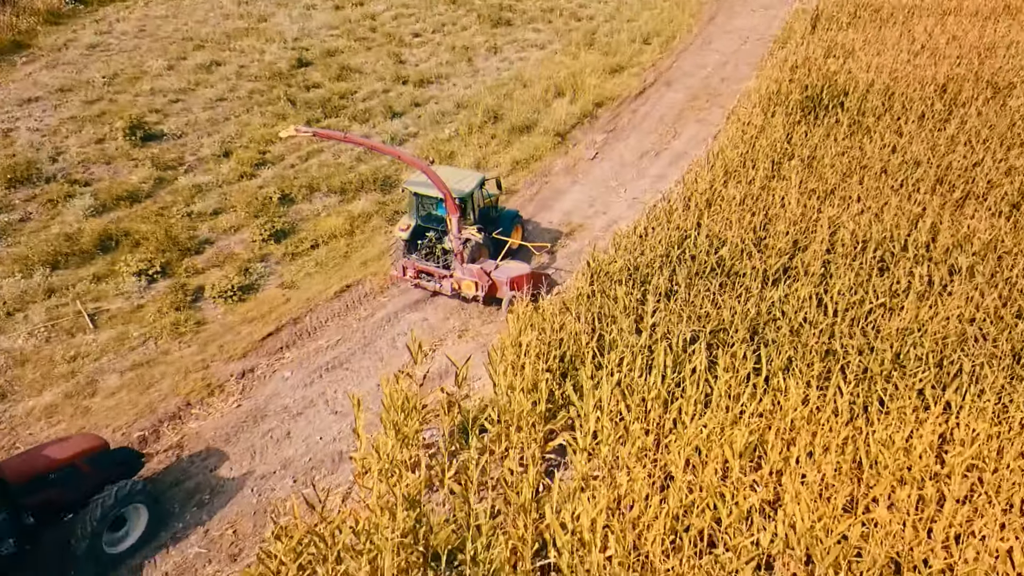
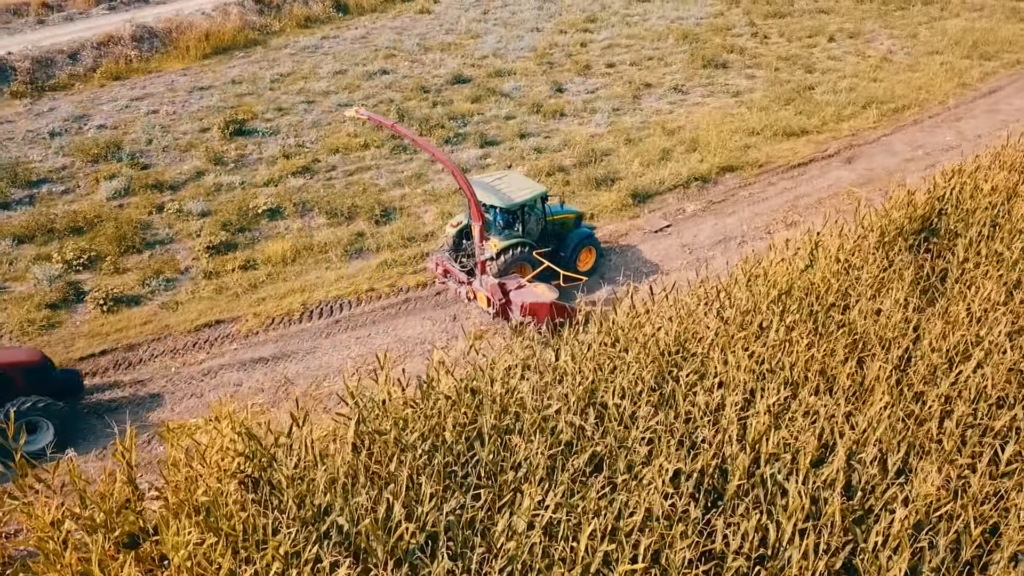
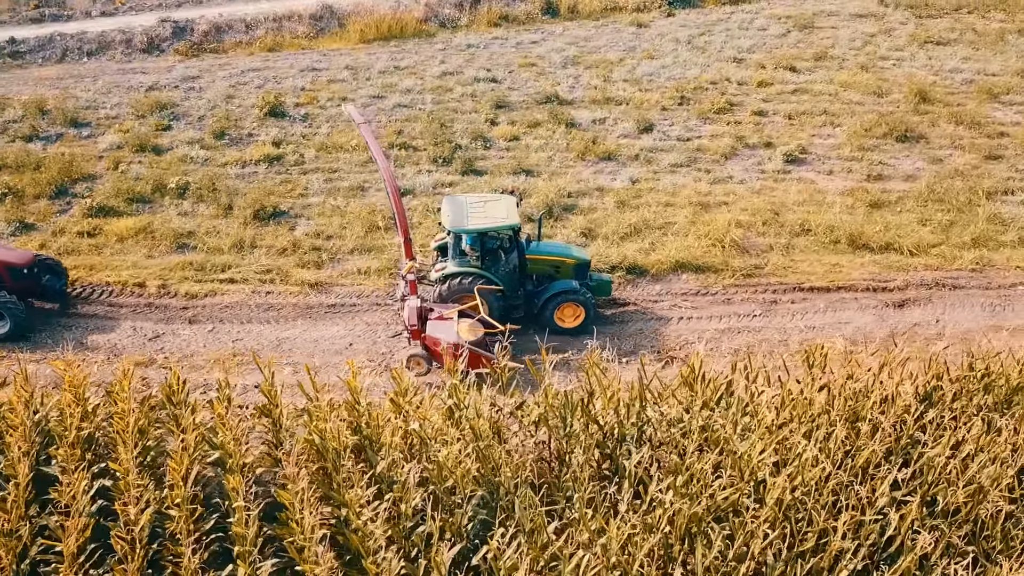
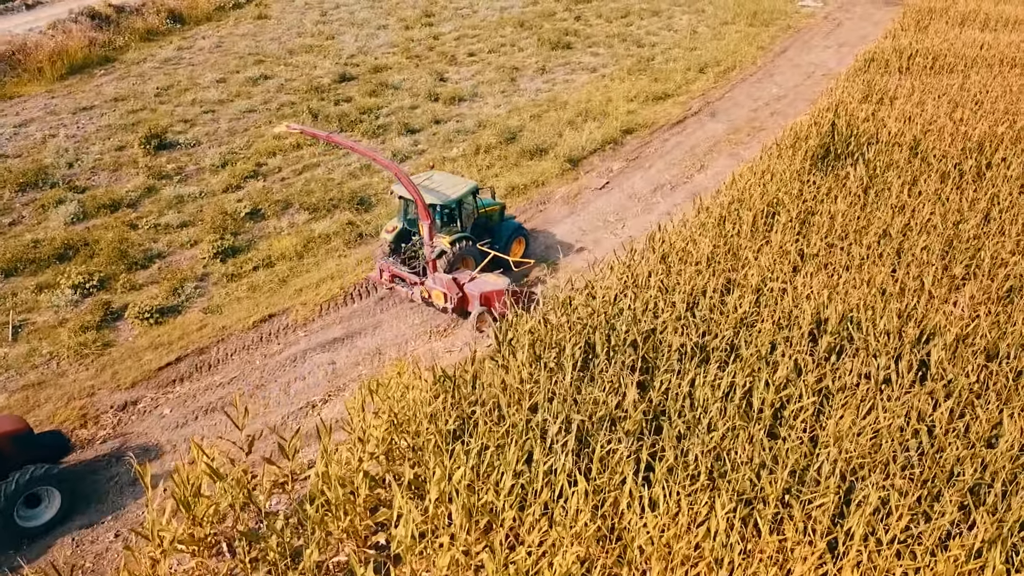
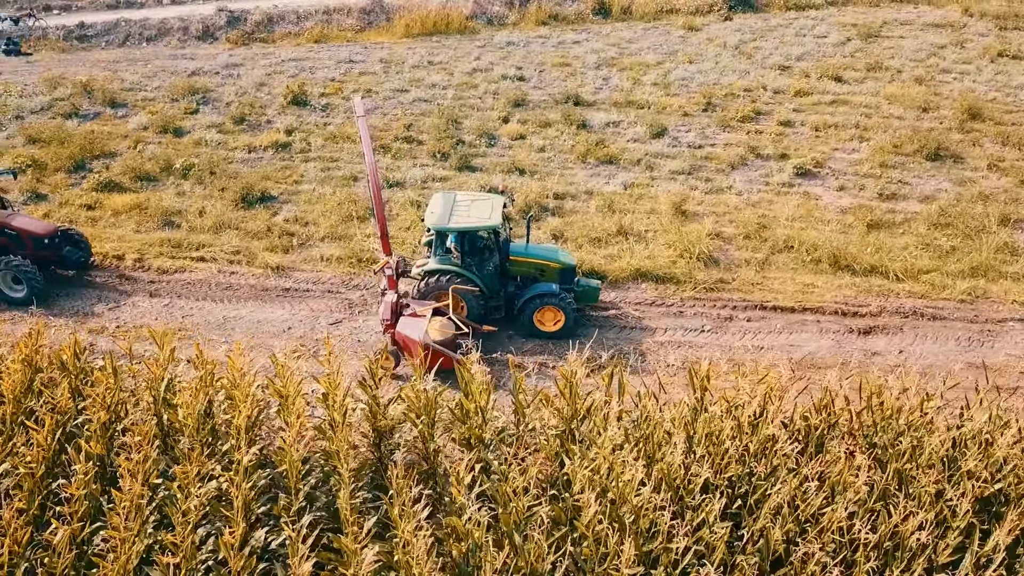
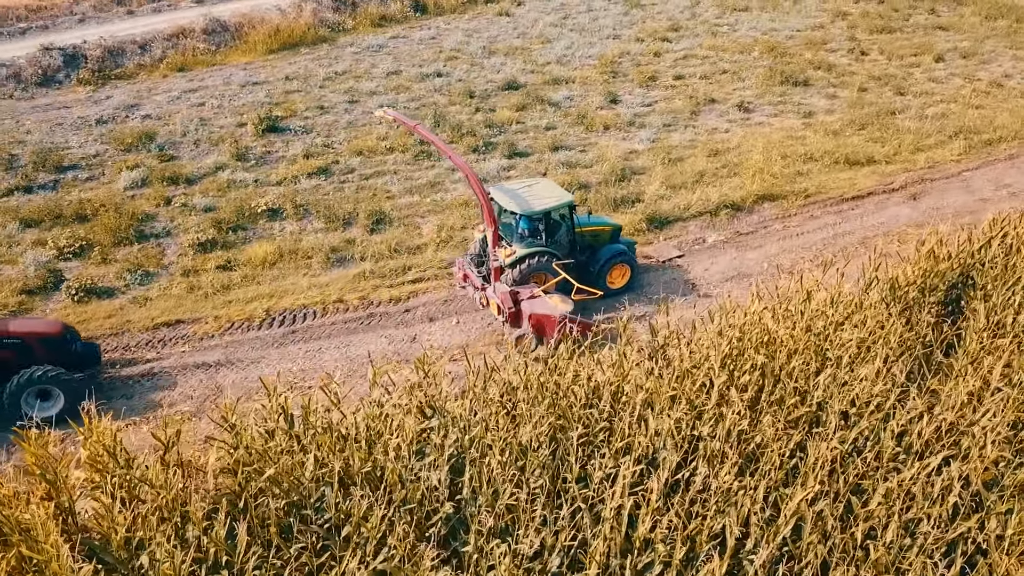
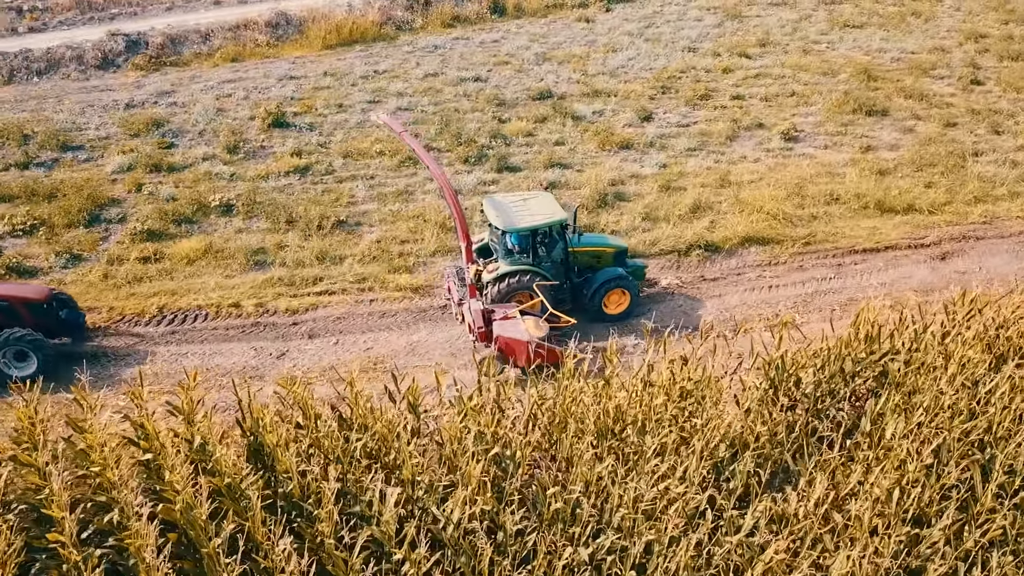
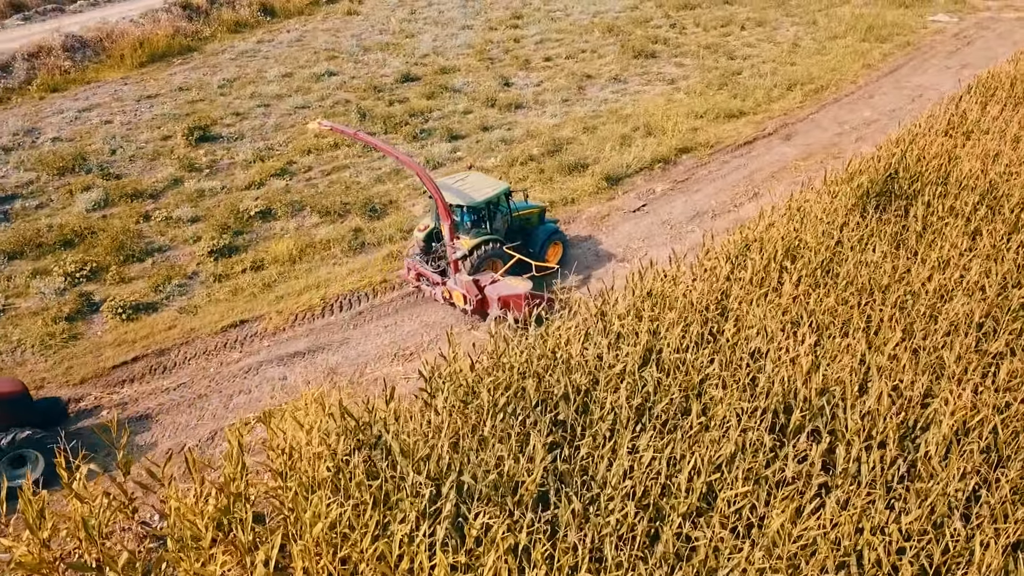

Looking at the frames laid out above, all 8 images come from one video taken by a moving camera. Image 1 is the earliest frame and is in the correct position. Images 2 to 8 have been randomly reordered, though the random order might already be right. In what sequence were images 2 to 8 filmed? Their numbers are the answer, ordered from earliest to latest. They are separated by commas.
4, 8, 2, 6, 7, 3, 5
